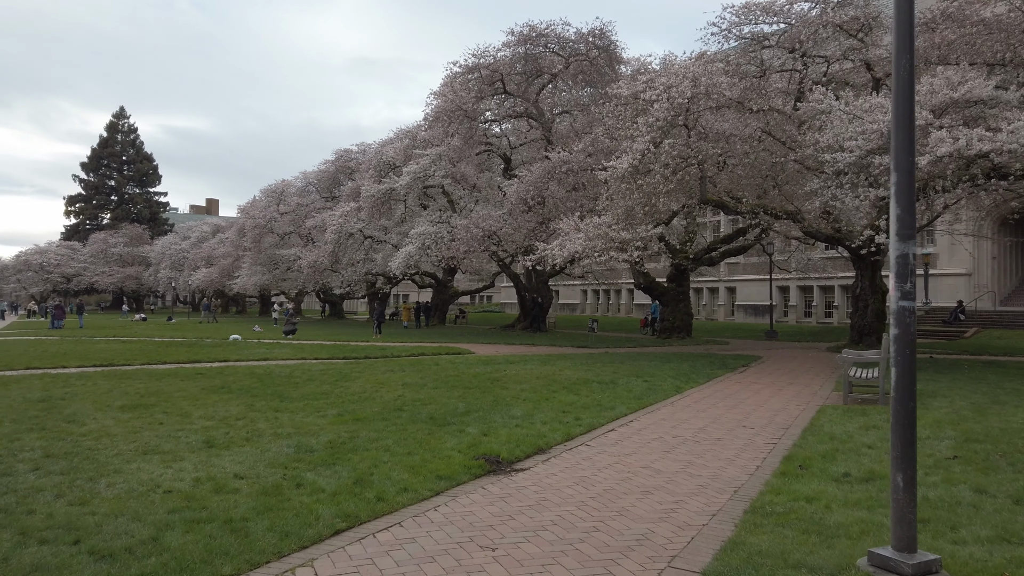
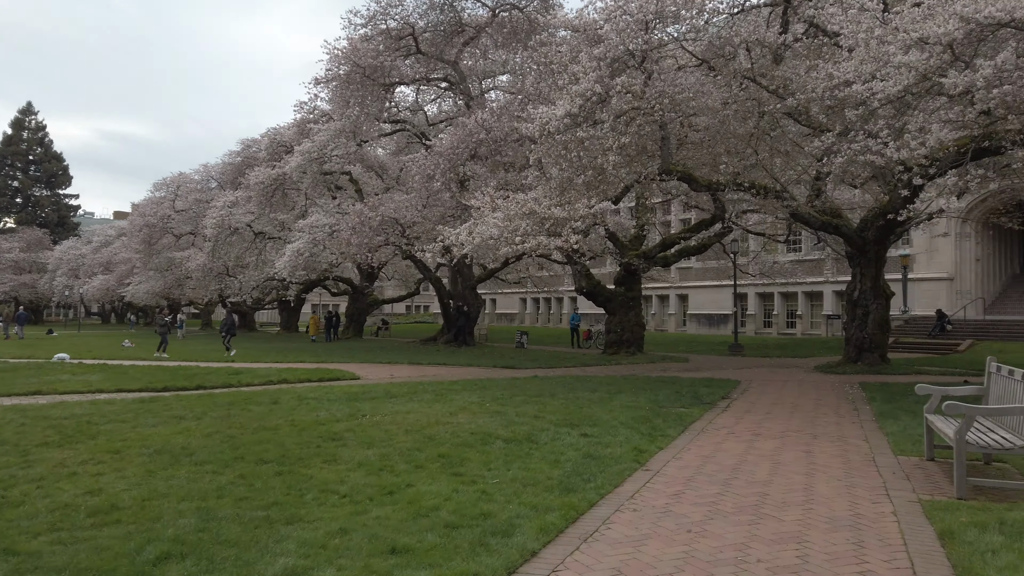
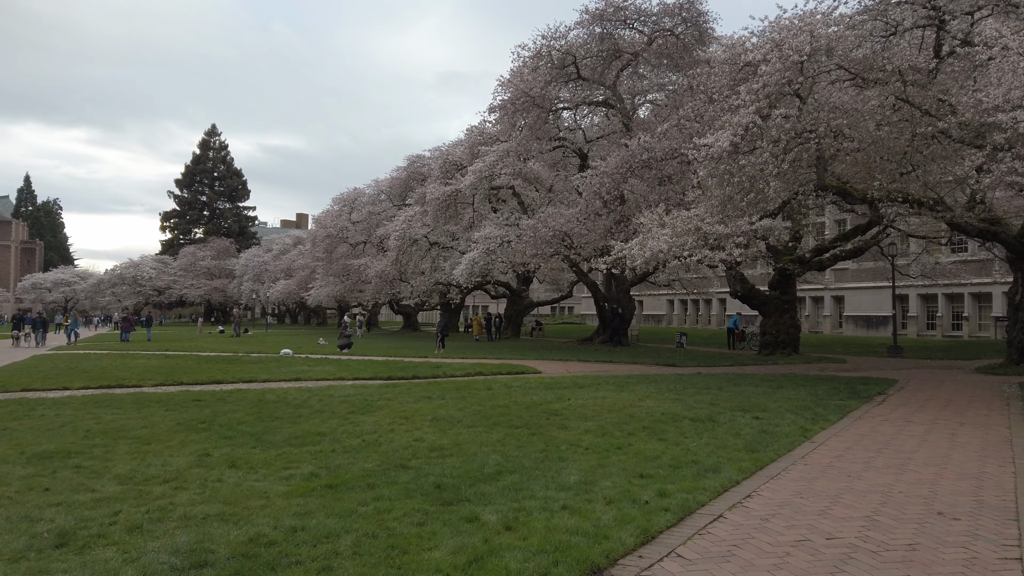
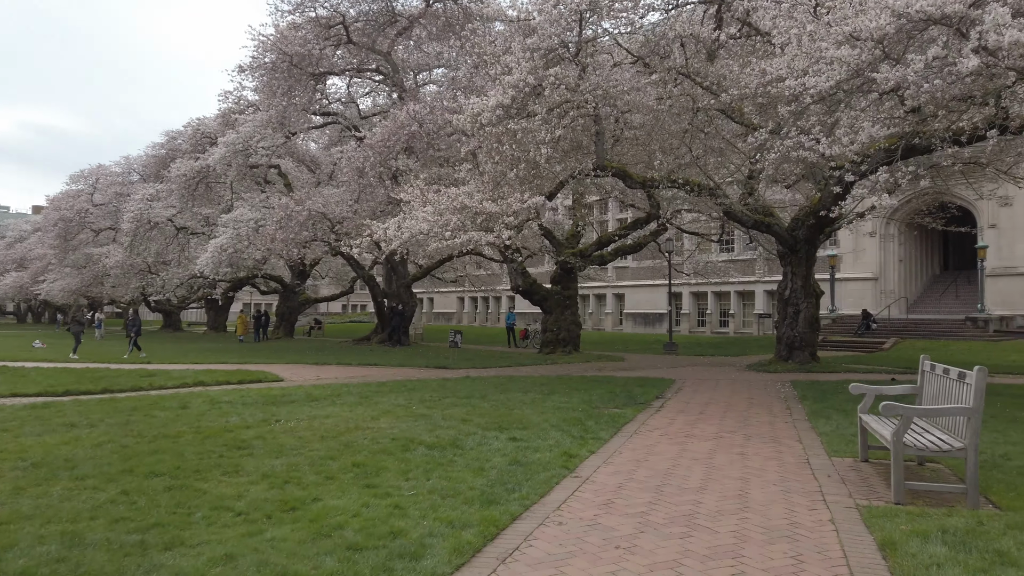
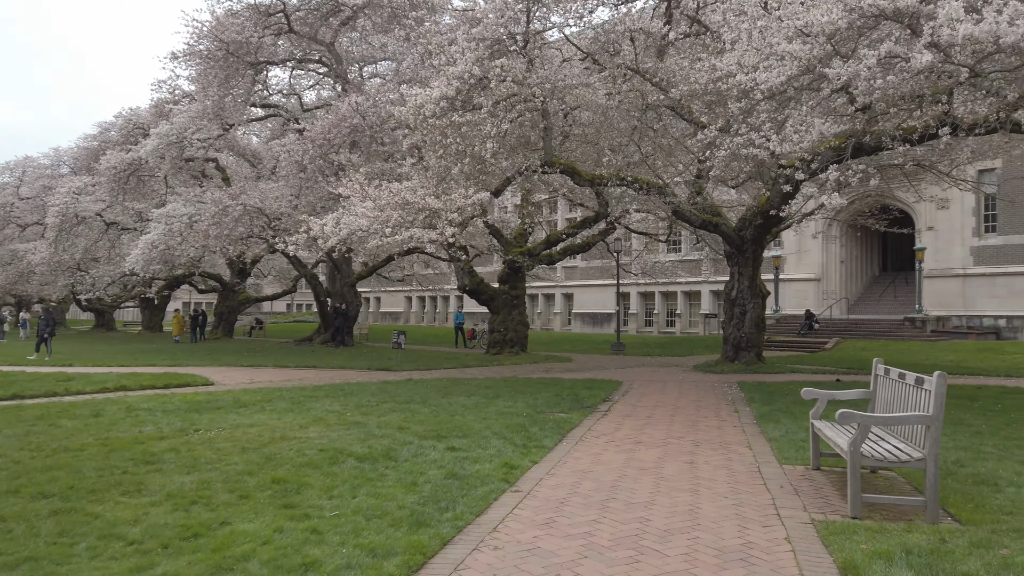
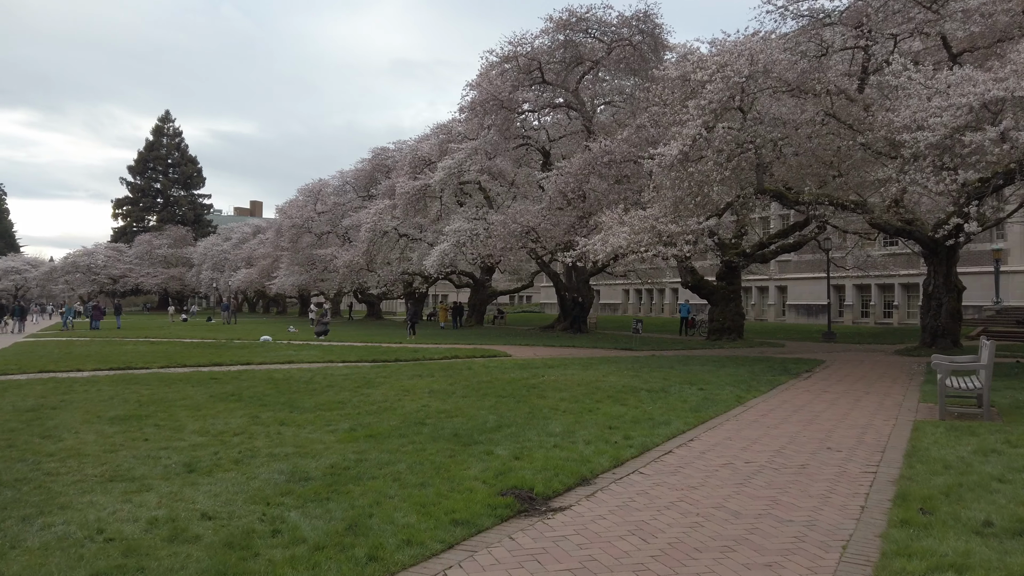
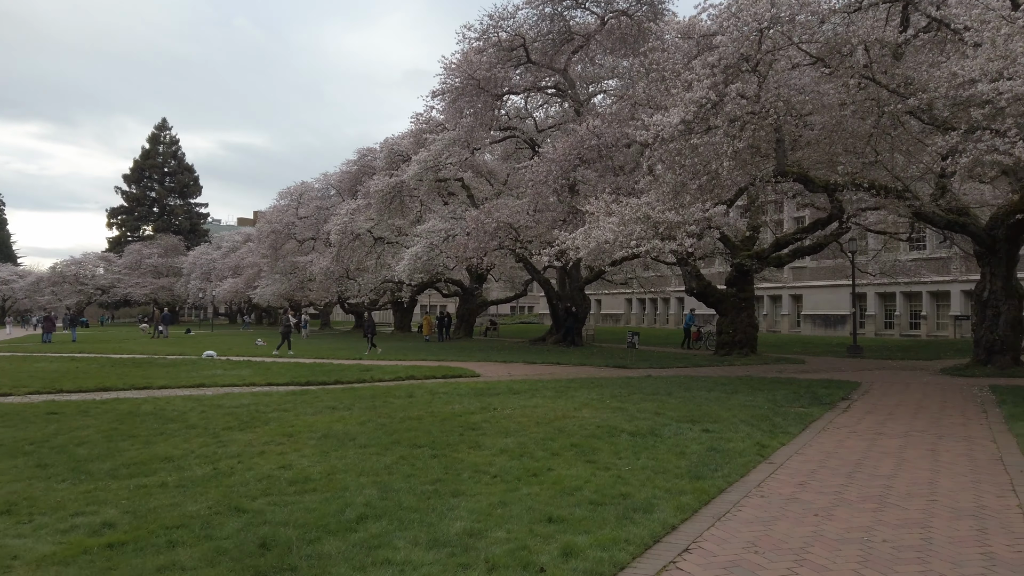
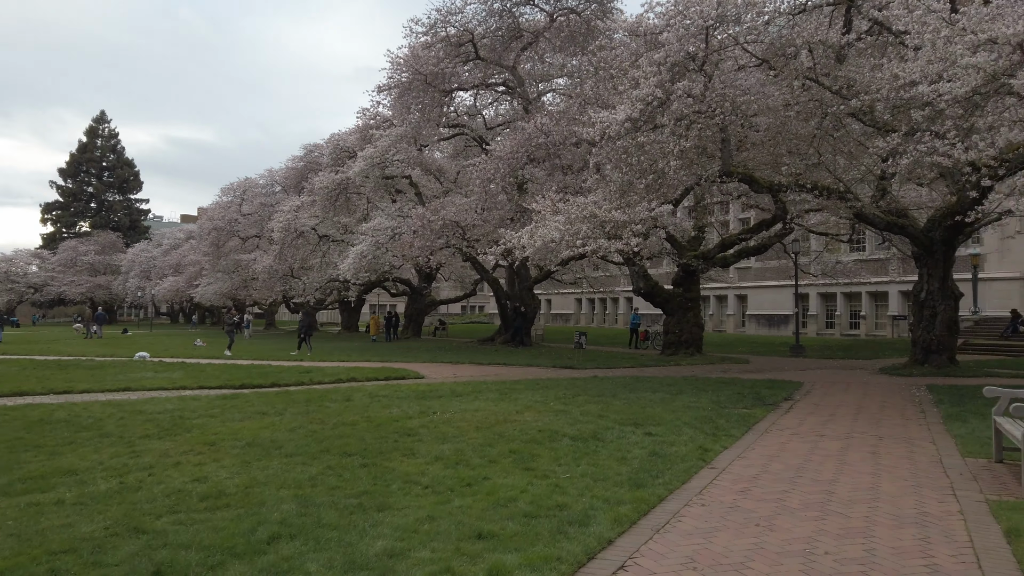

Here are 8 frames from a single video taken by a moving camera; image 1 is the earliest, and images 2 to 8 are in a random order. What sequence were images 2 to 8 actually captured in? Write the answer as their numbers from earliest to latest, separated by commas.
6, 3, 7, 8, 2, 4, 5
